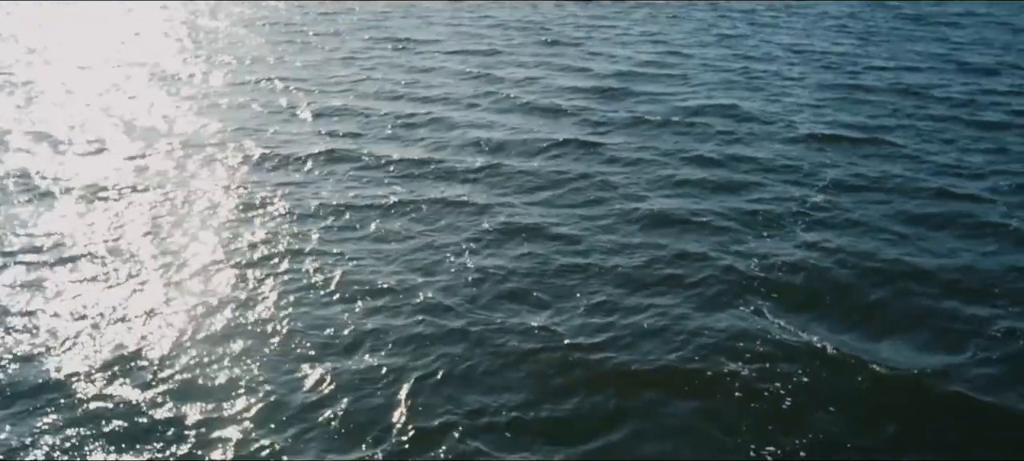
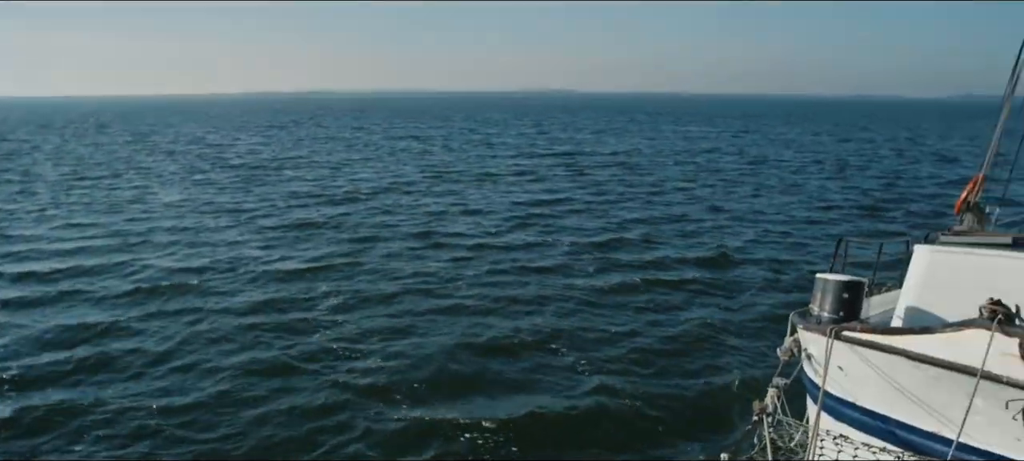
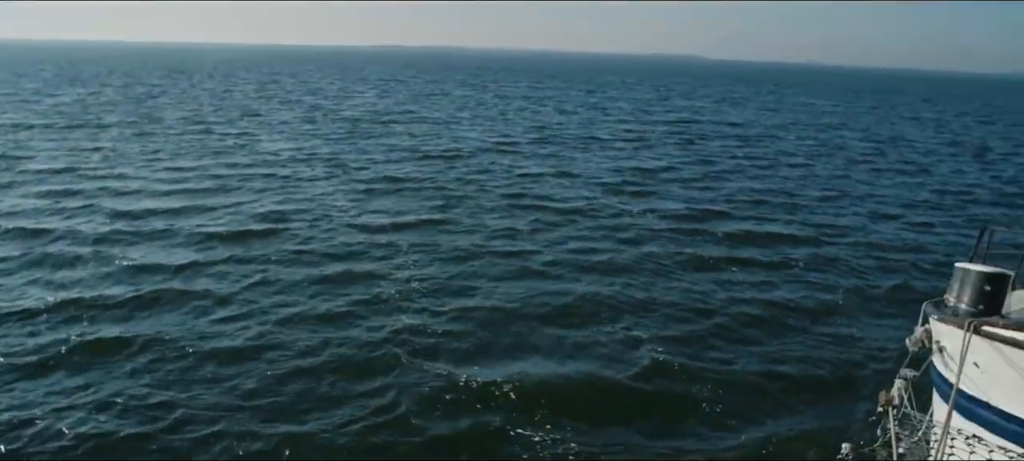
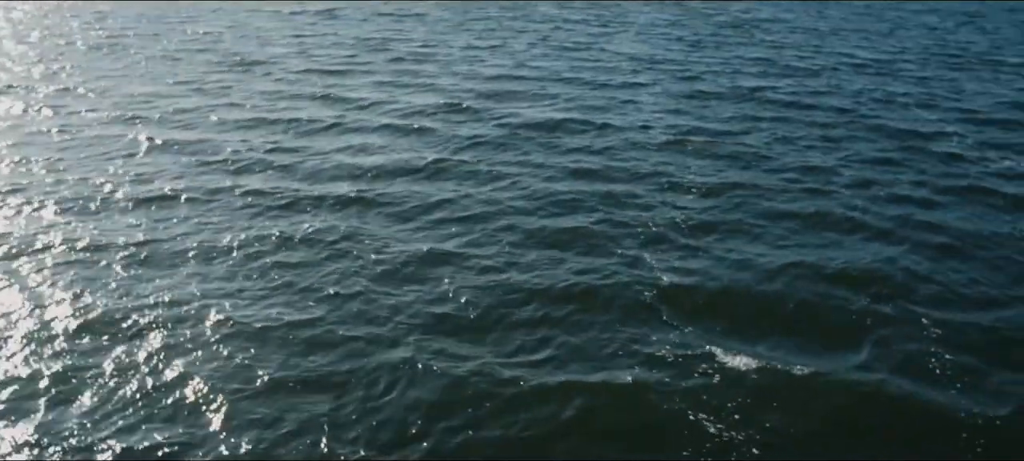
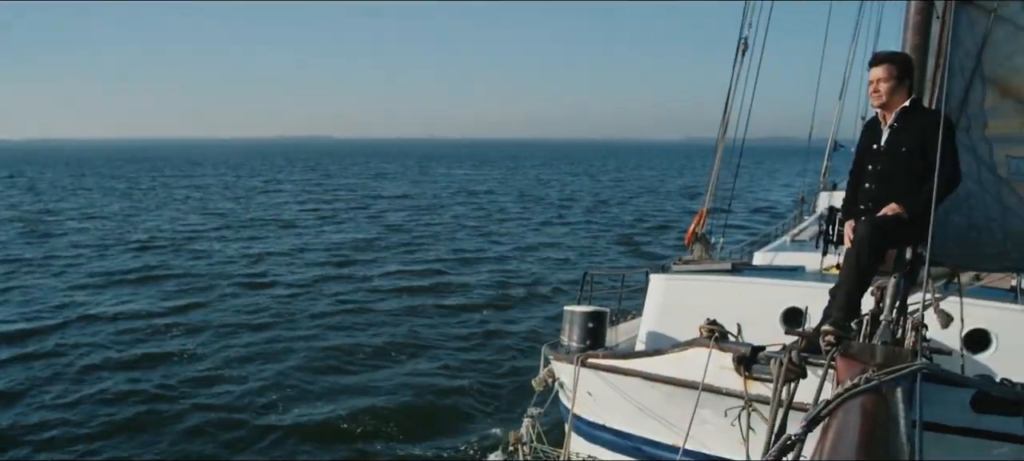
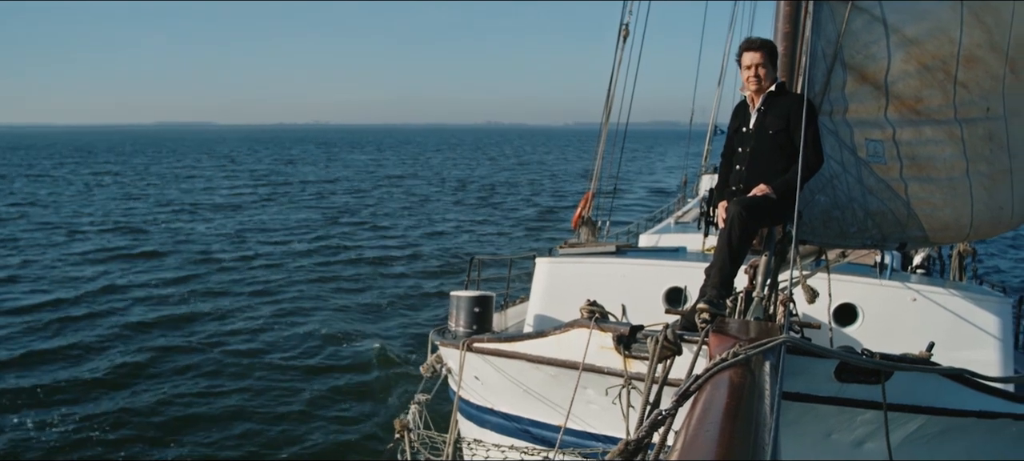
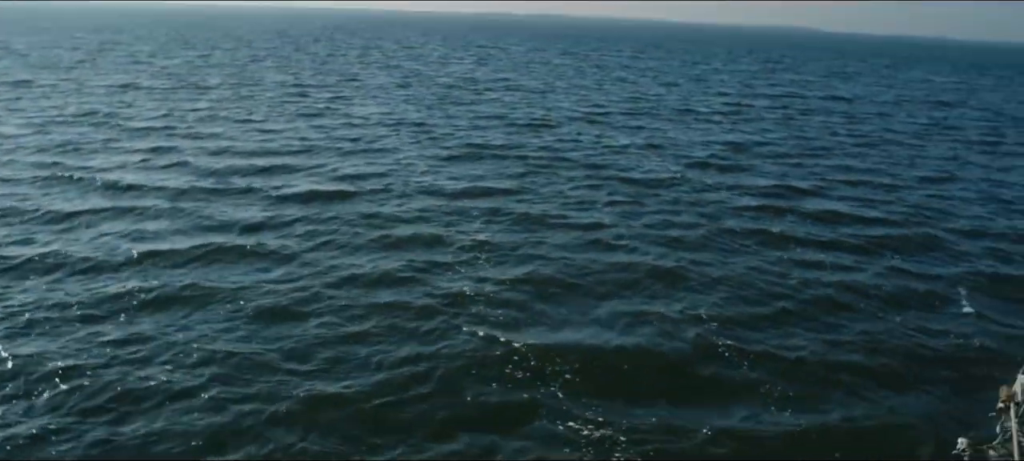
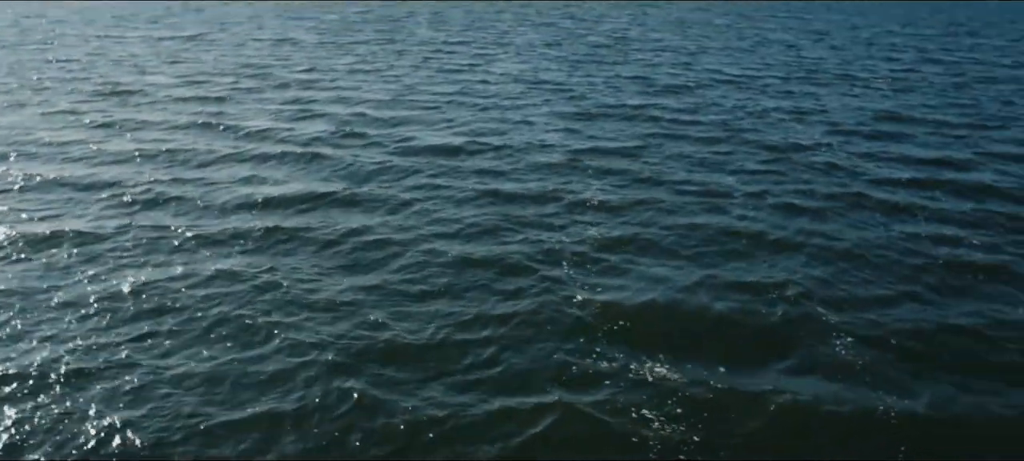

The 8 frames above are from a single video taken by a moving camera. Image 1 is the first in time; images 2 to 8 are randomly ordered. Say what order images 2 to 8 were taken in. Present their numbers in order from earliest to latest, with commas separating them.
4, 8, 7, 3, 2, 5, 6
